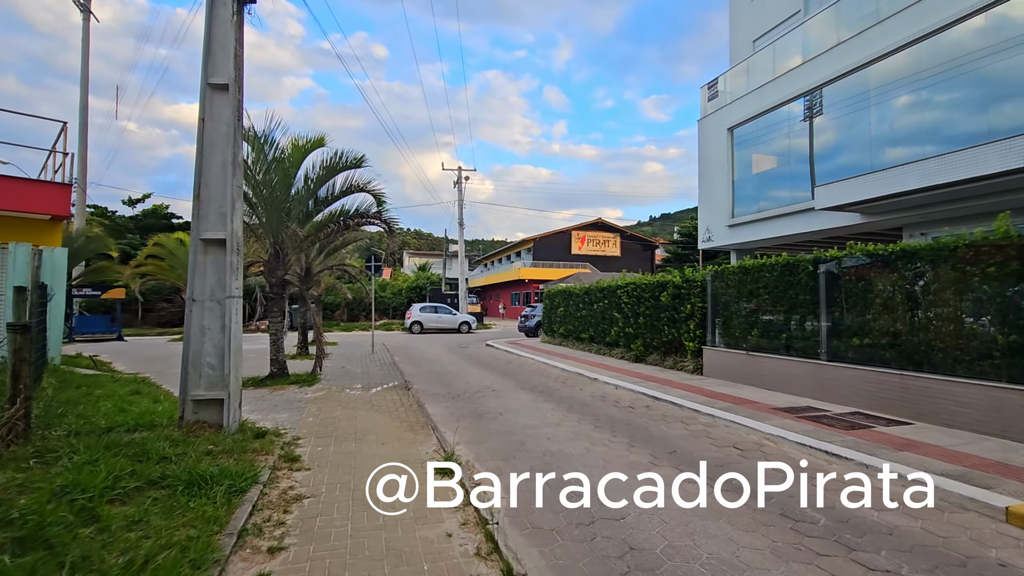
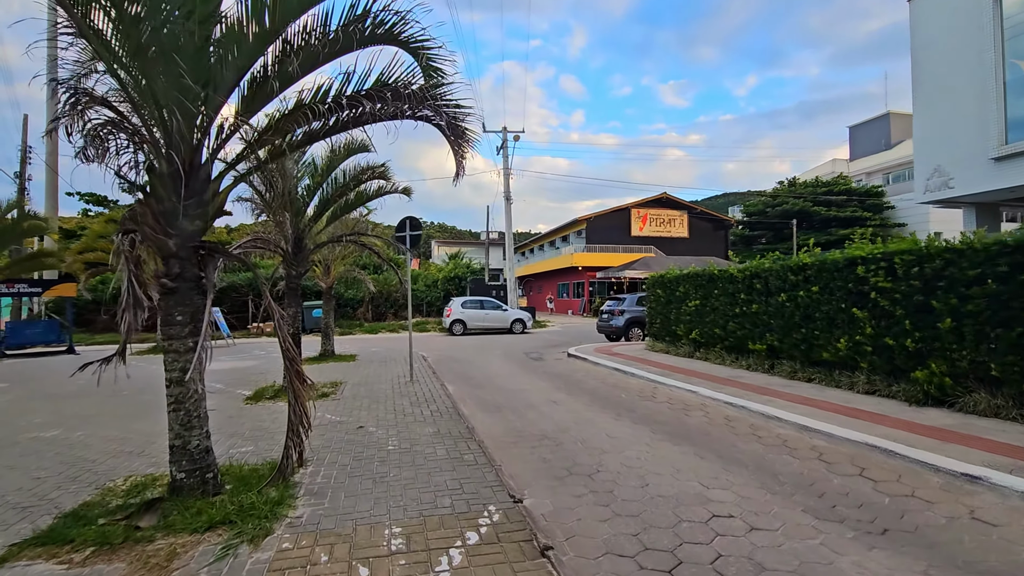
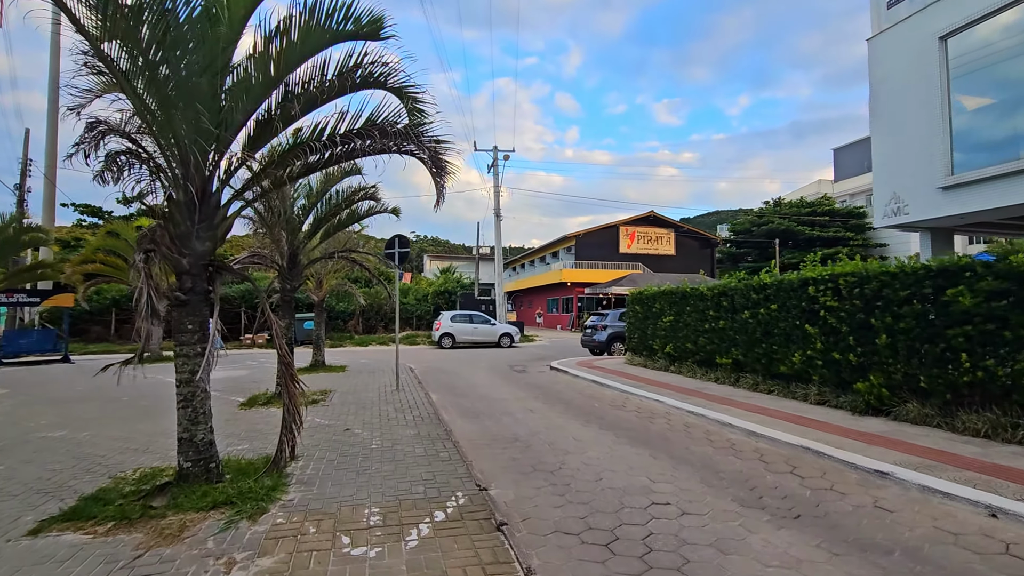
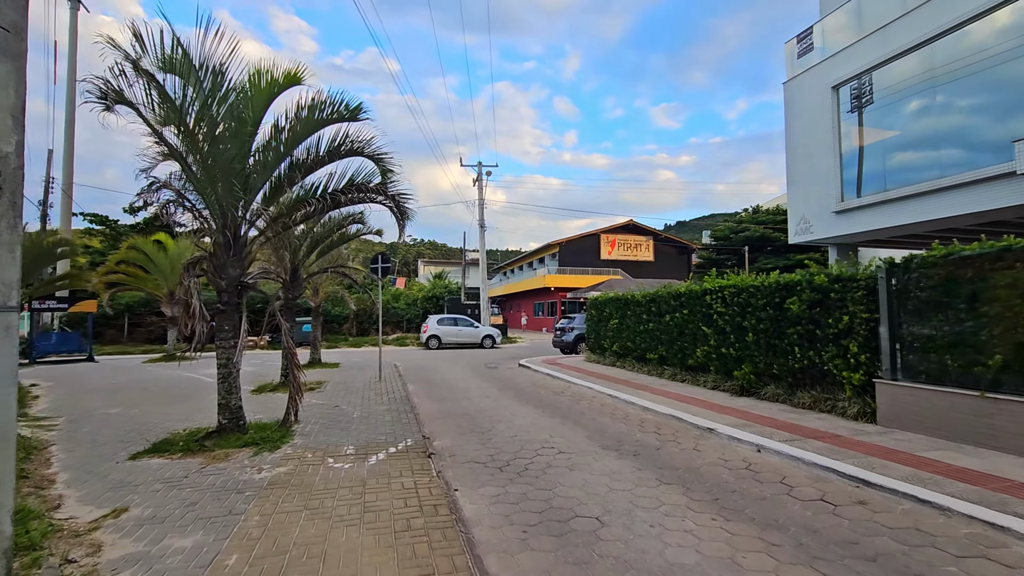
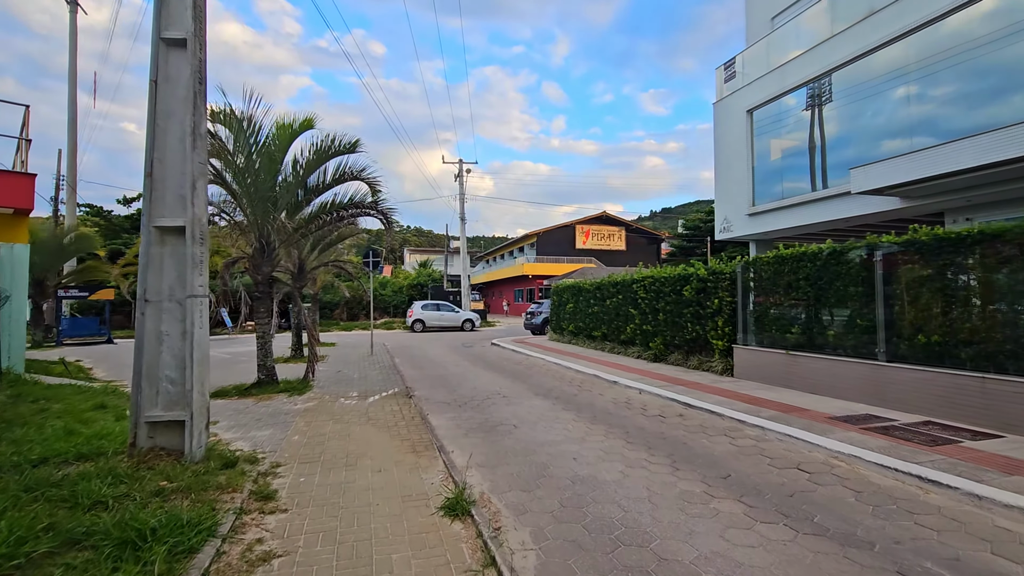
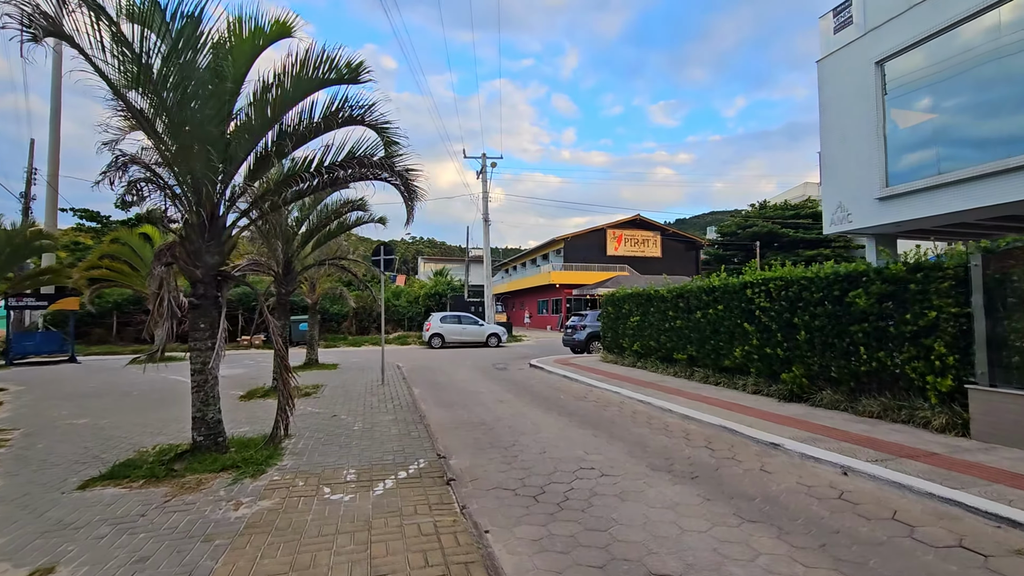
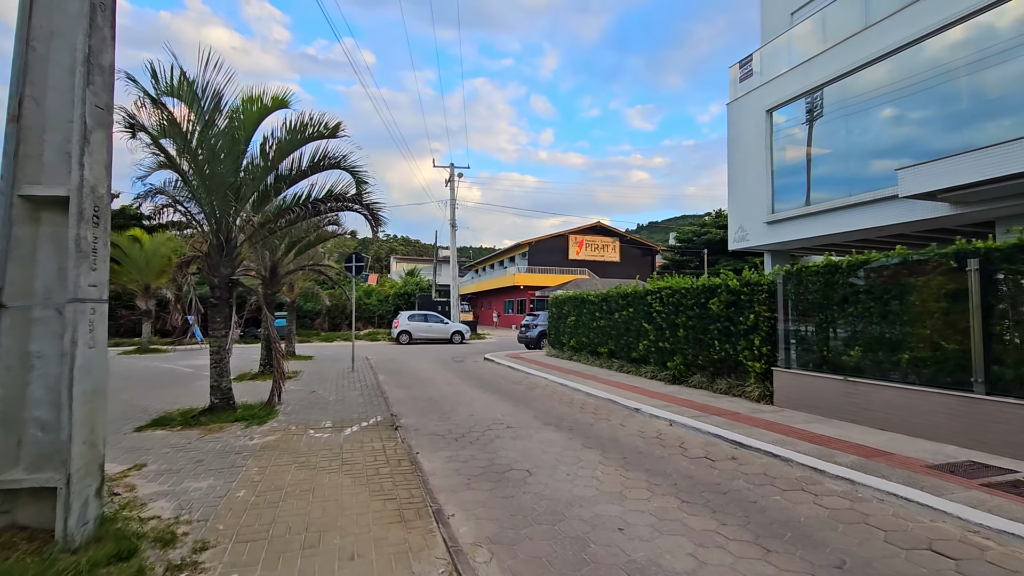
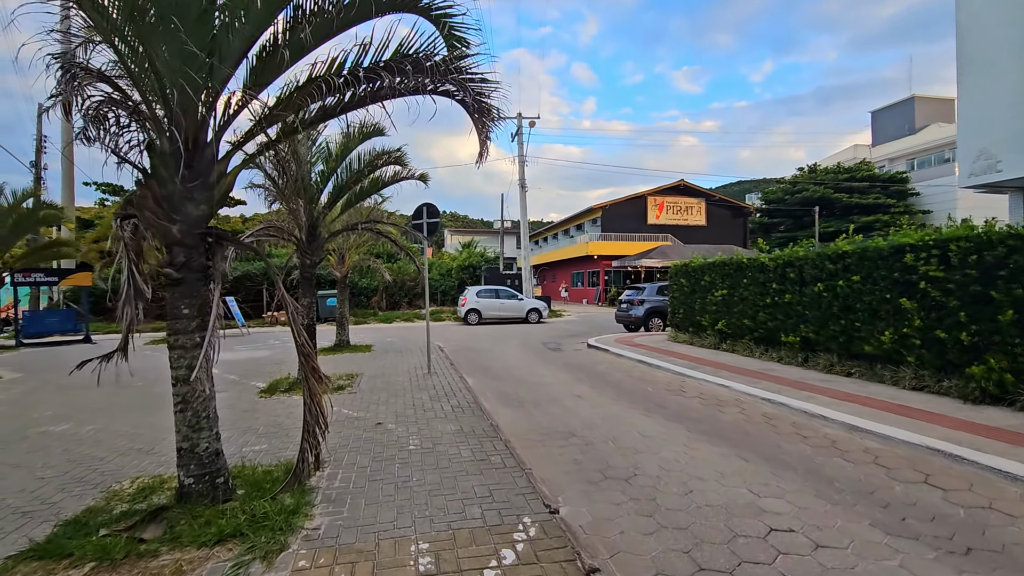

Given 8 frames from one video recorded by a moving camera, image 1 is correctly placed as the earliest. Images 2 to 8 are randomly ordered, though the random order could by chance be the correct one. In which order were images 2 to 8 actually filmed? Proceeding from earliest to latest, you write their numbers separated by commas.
5, 7, 4, 6, 3, 2, 8
